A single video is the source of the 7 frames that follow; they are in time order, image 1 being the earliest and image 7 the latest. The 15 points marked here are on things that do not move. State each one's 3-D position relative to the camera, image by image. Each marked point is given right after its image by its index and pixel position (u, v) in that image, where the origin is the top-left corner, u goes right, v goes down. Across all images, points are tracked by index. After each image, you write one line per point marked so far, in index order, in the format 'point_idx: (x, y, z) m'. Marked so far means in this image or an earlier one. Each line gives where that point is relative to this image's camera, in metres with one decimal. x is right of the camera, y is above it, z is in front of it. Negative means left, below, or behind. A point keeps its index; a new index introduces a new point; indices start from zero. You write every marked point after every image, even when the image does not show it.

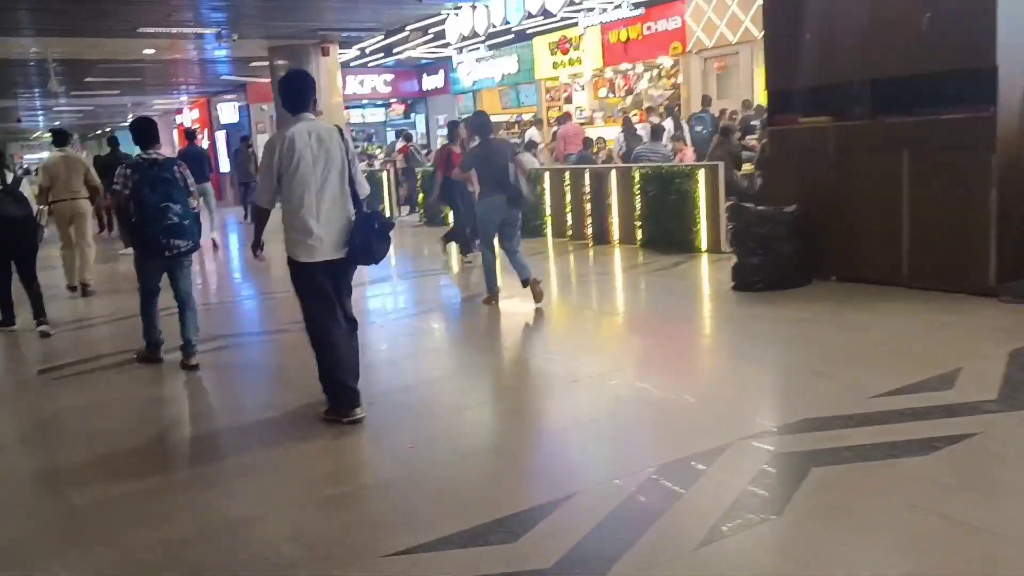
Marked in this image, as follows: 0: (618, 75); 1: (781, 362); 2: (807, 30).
0: (+2.2, +4.6, +18.2) m
1: (+1.7, -0.5, +5.4) m
2: (+2.4, +2.1, +6.9) m
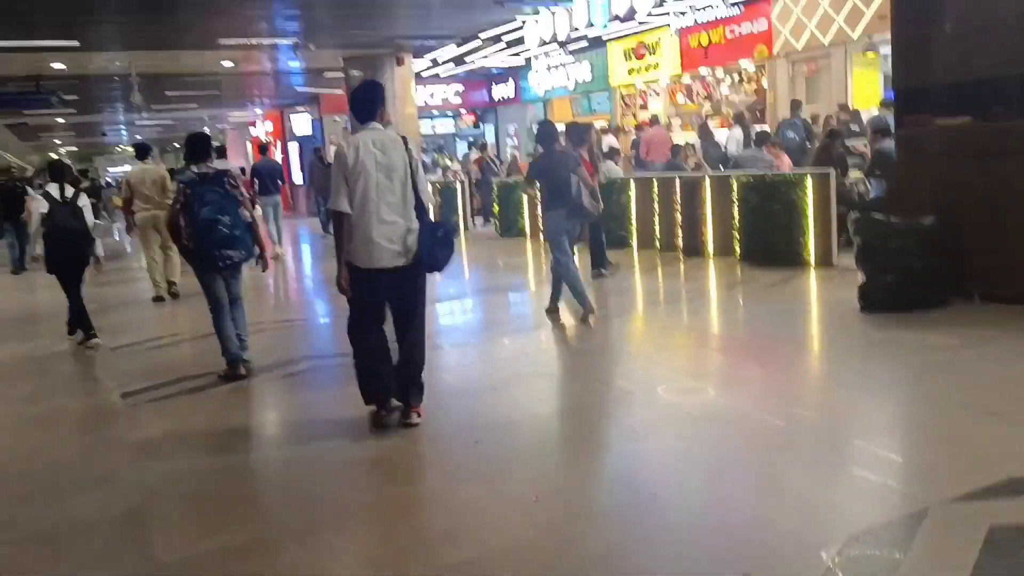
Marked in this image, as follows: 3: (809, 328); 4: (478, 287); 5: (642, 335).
0: (+3.8, +4.3, +17.5) m
1: (+2.4, -0.6, +4.7) m
2: (+3.2, +2.0, +6.2) m
3: (+2.3, -0.3, +6.5) m
4: (-0.4, 0.0, +10.0) m
5: (+1.1, -0.4, +6.9) m
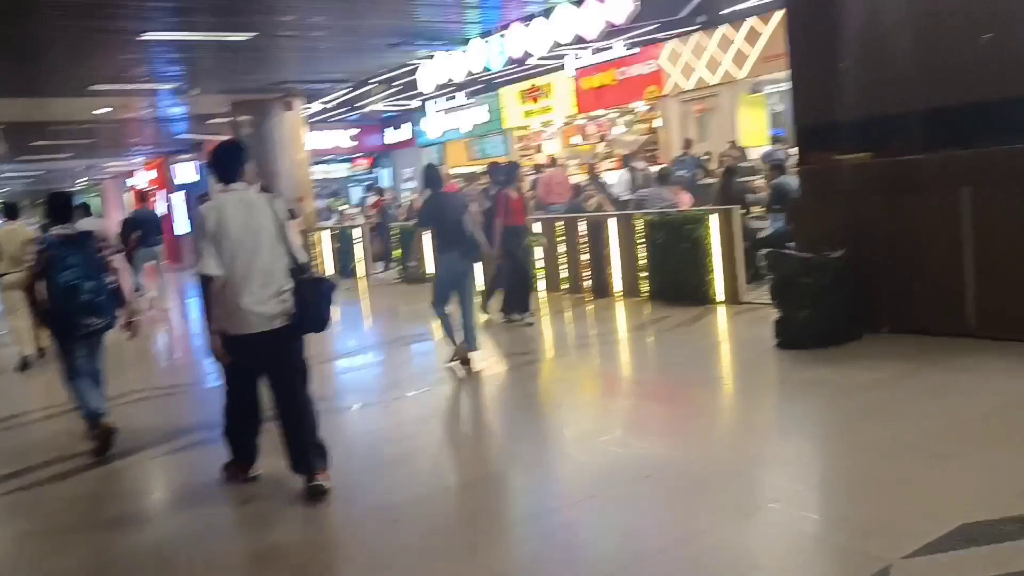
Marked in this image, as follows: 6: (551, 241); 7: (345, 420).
0: (+1.6, +3.5, +17.7) m
1: (+2.0, -0.8, +4.6) m
2: (+2.5, +1.7, +6.3) m
3: (+1.6, -0.6, +6.4) m
4: (-1.5, -0.6, +9.5) m
5: (+0.4, -0.7, +6.6) m
6: (+0.5, +0.6, +10.6) m
7: (-1.2, -1.0, +6.1) m
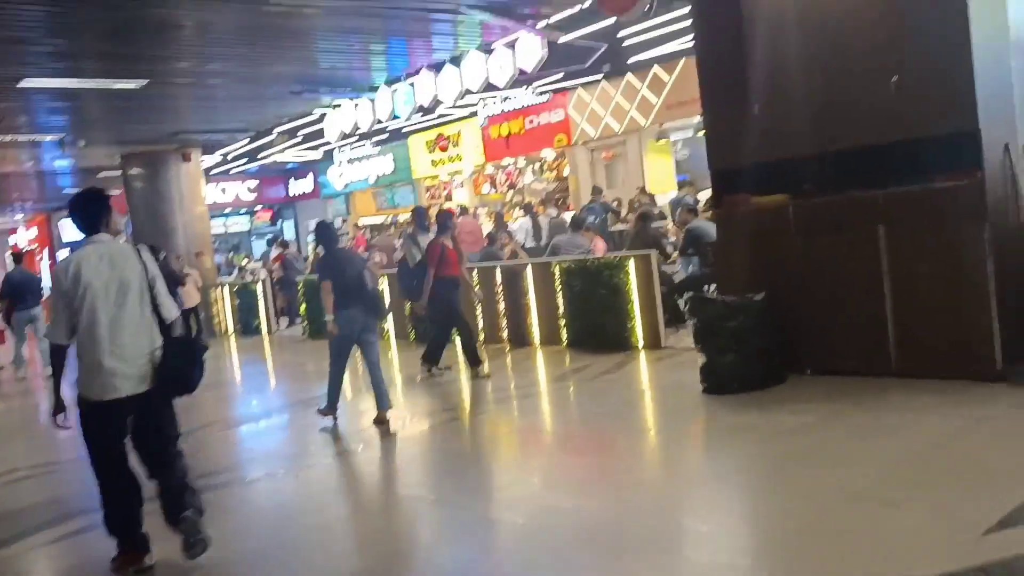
0: (-0.3, +2.5, +17.7) m
1: (+1.6, -1.0, +4.4) m
2: (+1.8, +1.4, +6.3) m
3: (+1.1, -0.9, +6.2) m
4: (-2.4, -1.2, +9.0) m
5: (-0.2, -1.1, +6.3) m
6: (-0.6, 0.0, +10.3) m
7: (-1.8, -1.4, +5.6) m
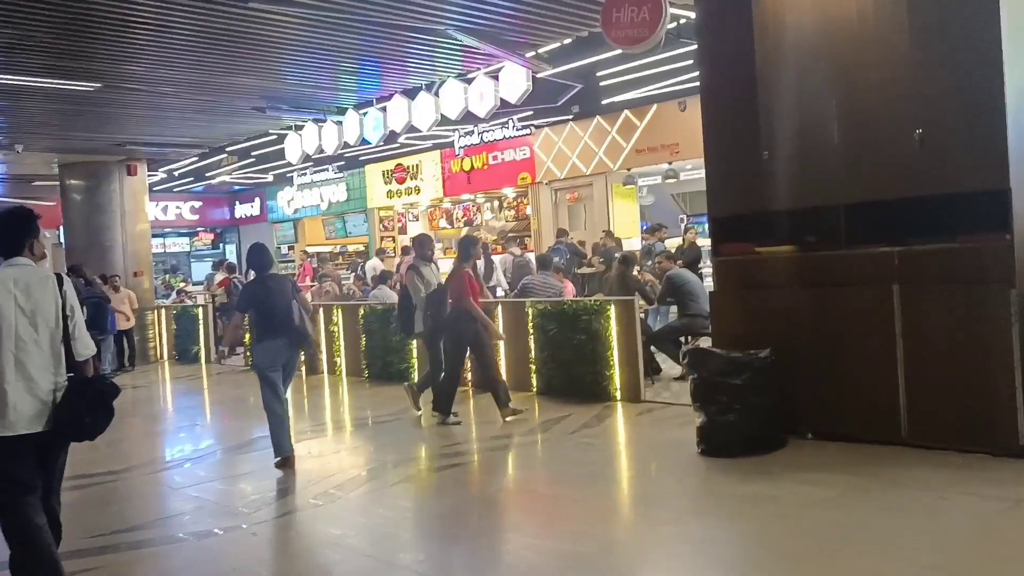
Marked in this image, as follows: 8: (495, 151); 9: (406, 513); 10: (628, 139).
0: (-1.1, +1.7, +17.2) m
1: (+1.6, -1.3, +4.0) m
2: (+1.8, +1.0, +6.0) m
3: (+0.9, -1.3, +5.7) m
4: (-2.7, -1.5, +8.2) m
5: (-0.4, -1.4, +5.7) m
6: (-1.0, -0.4, +9.8) m
7: (-1.9, -1.5, +4.9) m
8: (-0.3, +2.6, +16.0) m
9: (-0.7, -1.4, +5.4) m
10: (+1.9, +2.5, +13.8) m
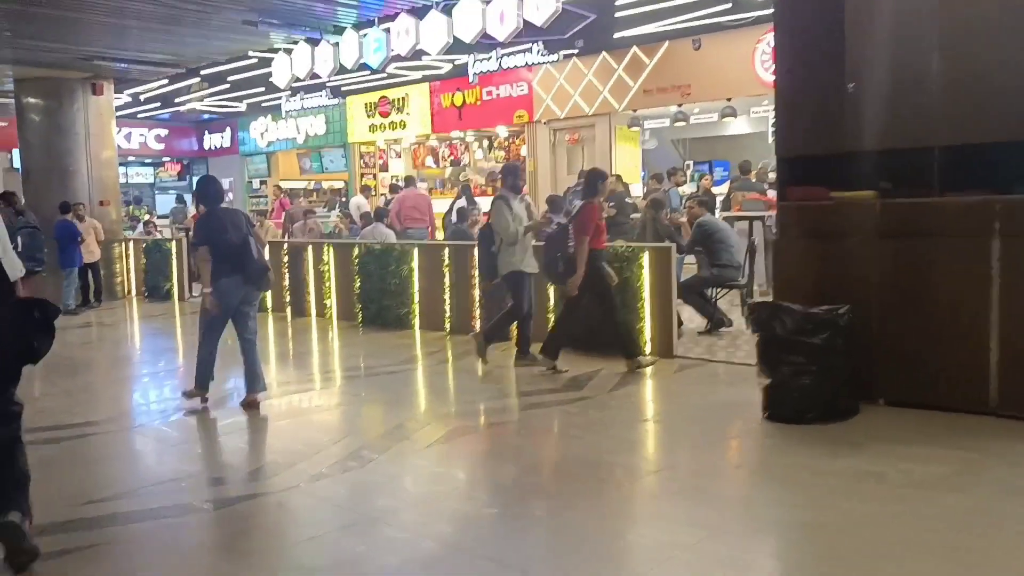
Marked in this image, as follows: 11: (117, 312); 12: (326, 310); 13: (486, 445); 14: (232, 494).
0: (-1.3, +2.8, +16.3) m
1: (+1.9, -1.1, +3.5) m
2: (+2.1, +1.3, +5.3) m
3: (+1.2, -0.9, +5.1) m
4: (-2.6, -0.9, +7.5) m
5: (-0.1, -1.0, +5.1) m
6: (-0.9, +0.2, +9.1) m
7: (-1.5, -1.2, +4.2) m
8: (-0.4, +3.6, +15.1) m
9: (-0.4, -1.1, +4.7) m
10: (+1.9, +3.3, +13.1) m
11: (-5.6, -0.3, +11.9) m
12: (-2.3, -0.3, +10.4) m
13: (-0.2, -1.0, +5.2) m
14: (-1.5, -1.1, +4.6) m
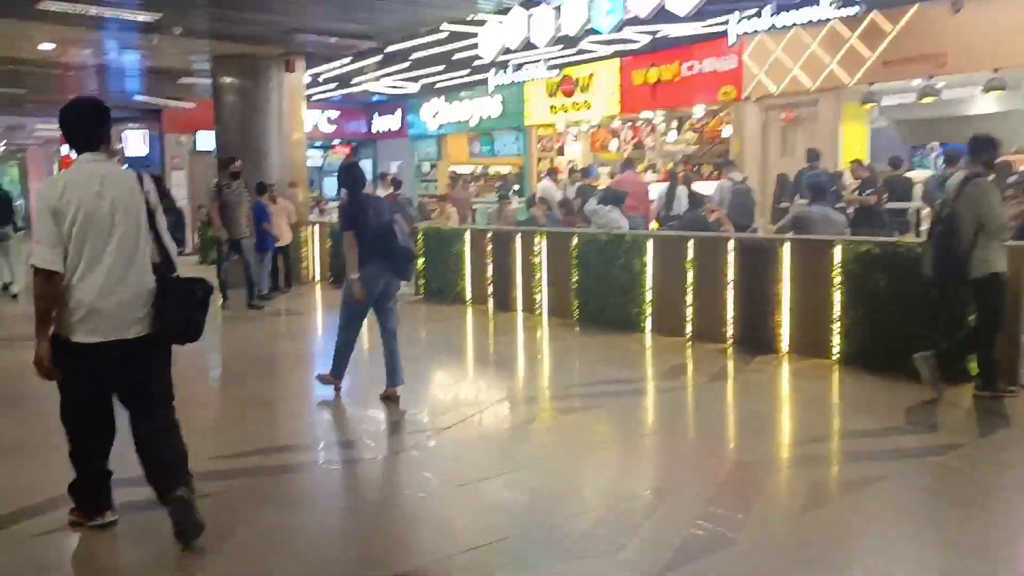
0: (+2.2, +2.9, +15.0) m
1: (+3.4, -1.3, +2.0) m
2: (+3.9, +1.2, +3.7) m
3: (+2.9, -1.0, +3.7) m
4: (-0.4, -0.8, +6.6) m
5: (+1.6, -1.1, +3.8) m
6: (+1.5, +0.2, +7.9) m
7: (+0.1, -1.2, +3.2) m
8: (+2.9, +3.7, +13.7) m
9: (+1.3, -1.1, +3.5) m
10: (+4.9, +3.3, +11.4) m
11: (-2.8, -0.2, +11.4) m
12: (+0.2, -0.2, +9.4) m
13: (+1.6, -1.1, +4.0) m
14: (+0.2, -1.1, +3.5) m
